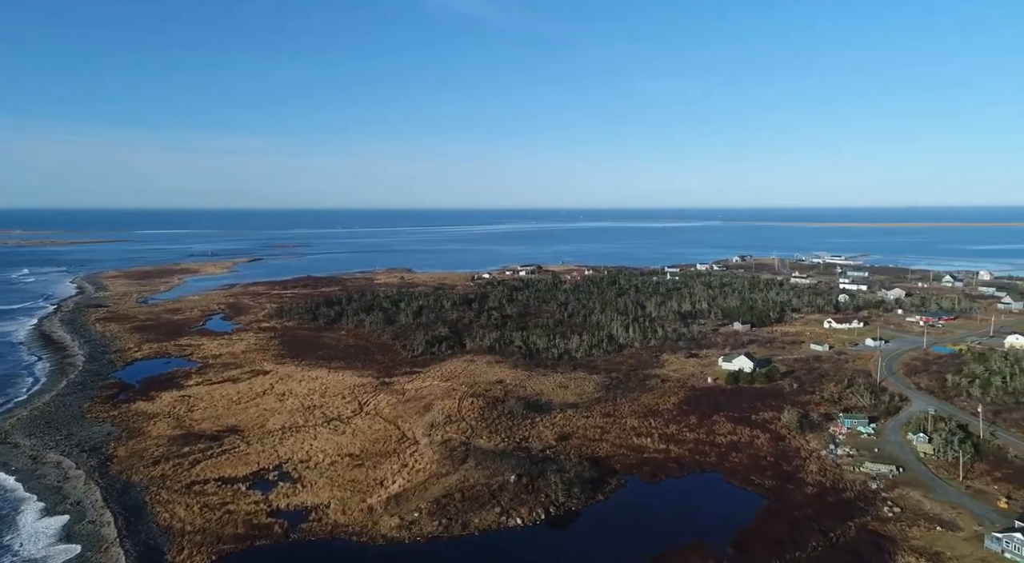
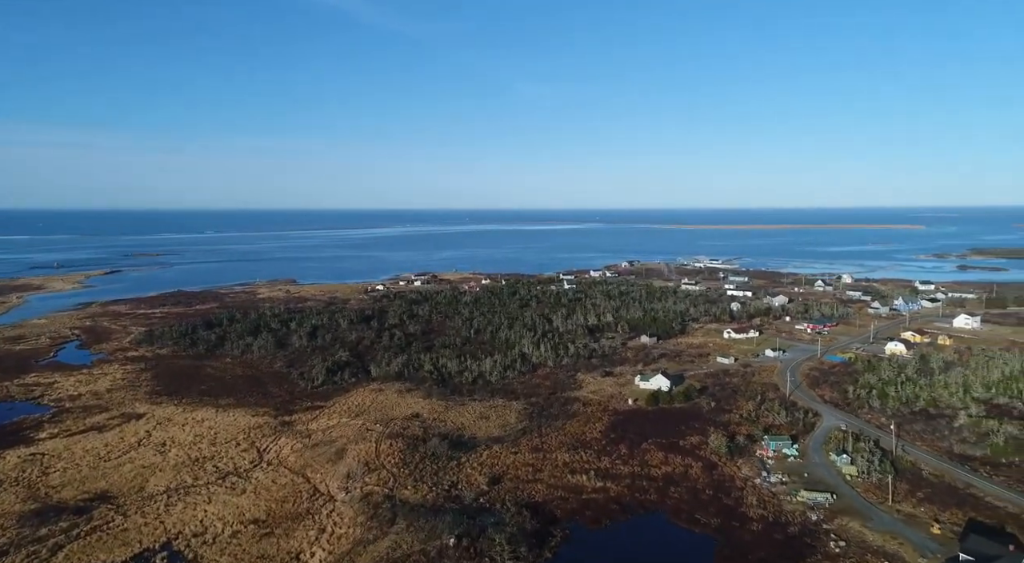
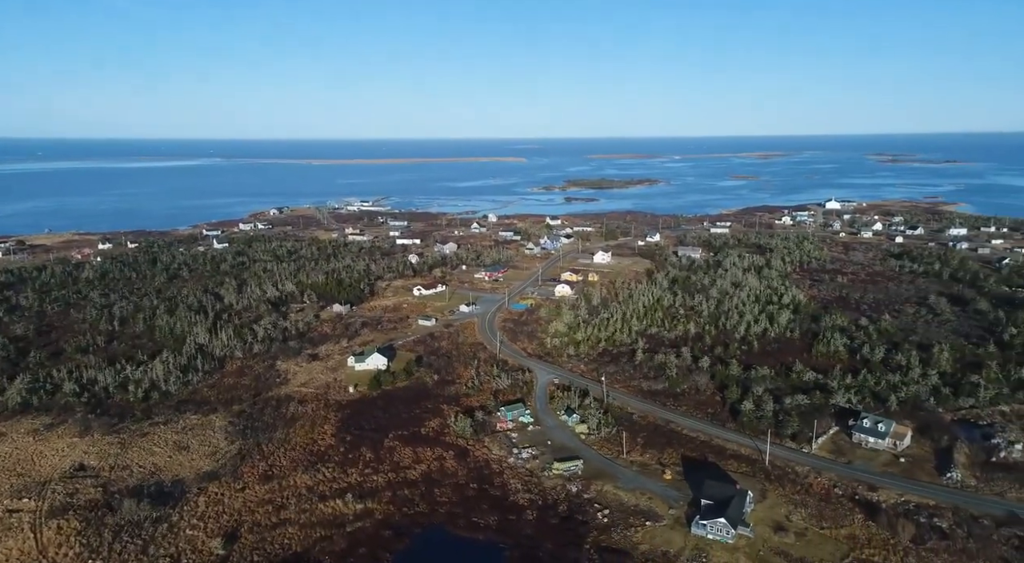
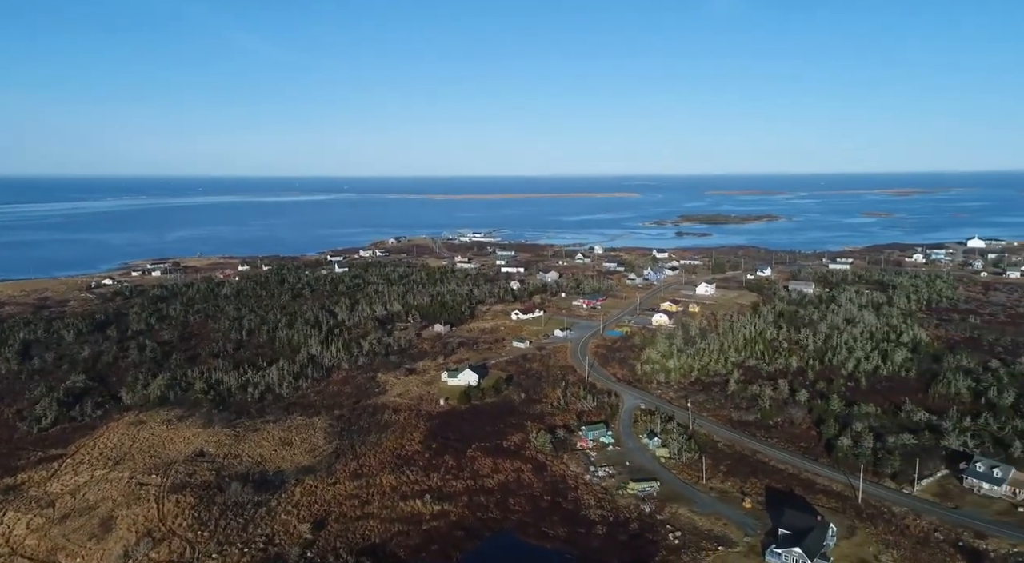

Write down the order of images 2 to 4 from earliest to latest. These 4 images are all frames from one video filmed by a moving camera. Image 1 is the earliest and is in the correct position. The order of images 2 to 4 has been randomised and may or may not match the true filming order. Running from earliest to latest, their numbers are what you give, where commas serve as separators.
2, 4, 3
